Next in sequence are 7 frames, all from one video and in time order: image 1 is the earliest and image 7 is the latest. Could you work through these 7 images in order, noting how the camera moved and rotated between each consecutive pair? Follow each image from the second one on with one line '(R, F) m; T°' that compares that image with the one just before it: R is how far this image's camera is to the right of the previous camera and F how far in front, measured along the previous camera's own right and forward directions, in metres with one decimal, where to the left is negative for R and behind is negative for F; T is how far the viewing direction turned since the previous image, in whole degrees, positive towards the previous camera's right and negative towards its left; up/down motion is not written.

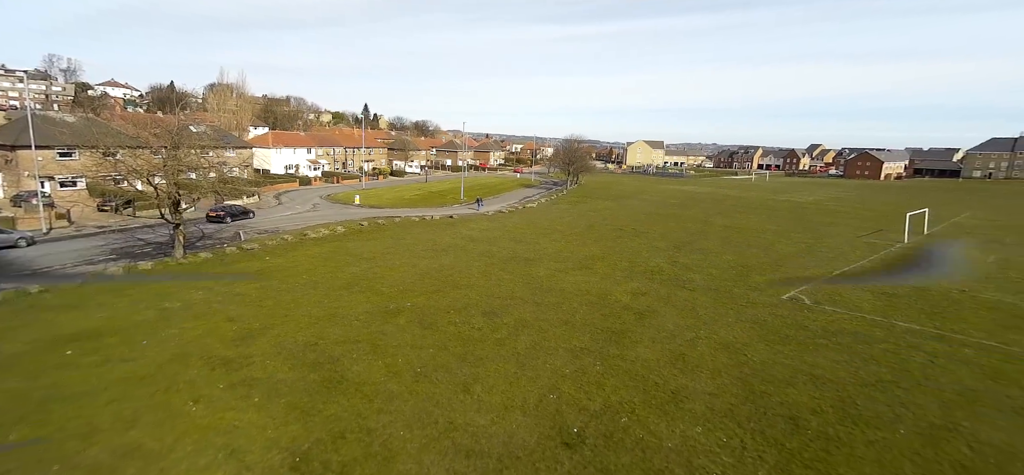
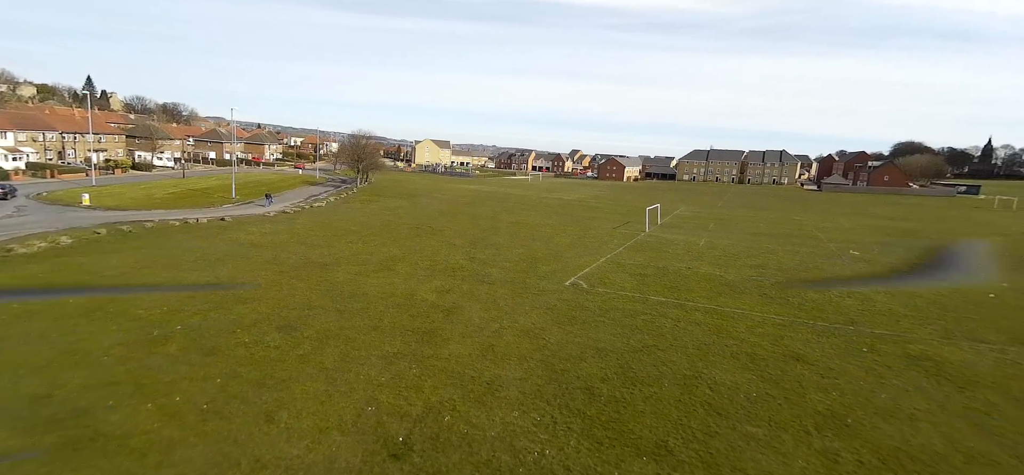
(-0.4, +0.2) m; +25°
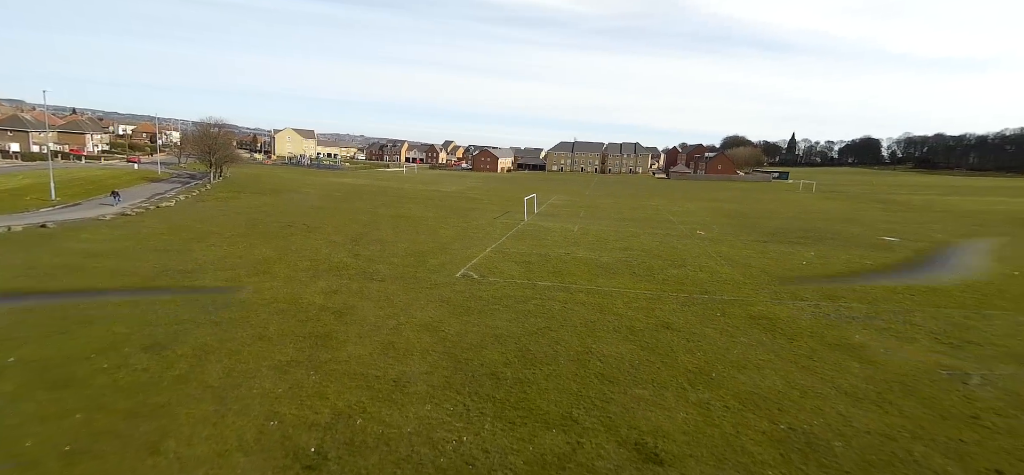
(-0.5, -0.1) m; +15°
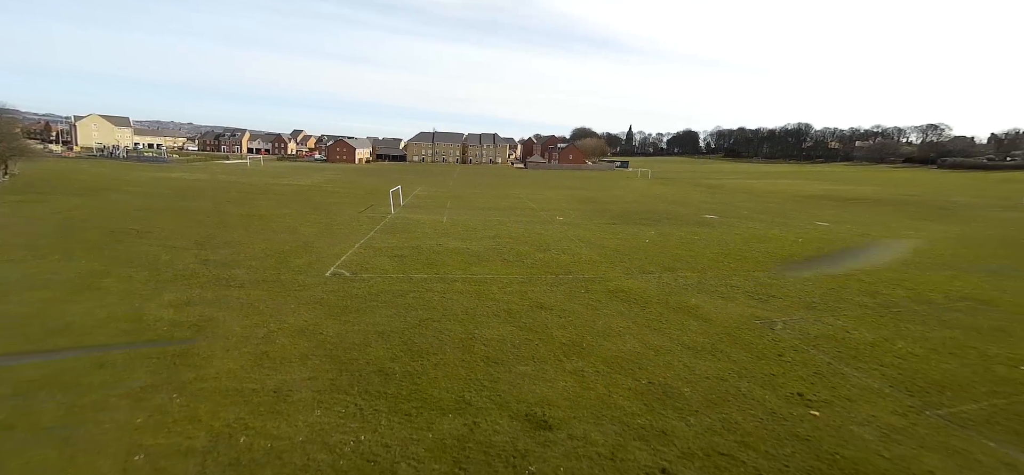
(-0.4, -0.2) m; +16°
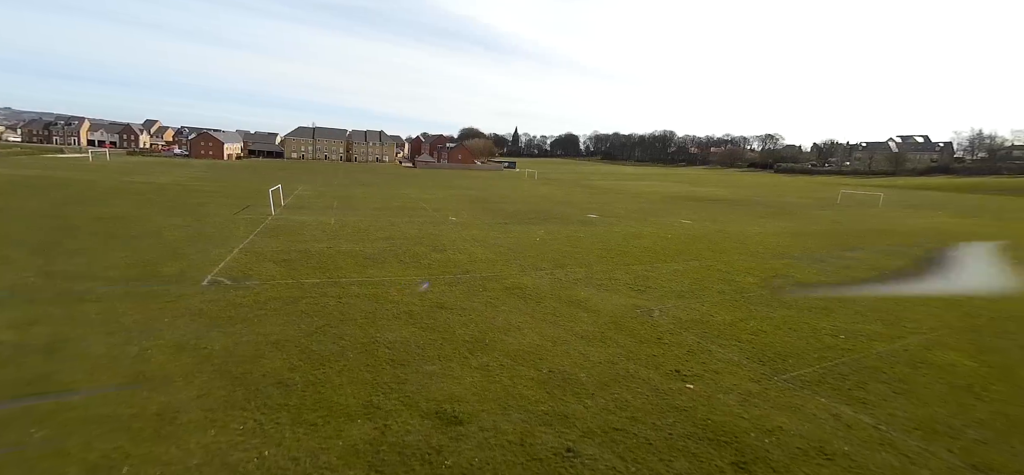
(-0.3, -0.2) m; +13°
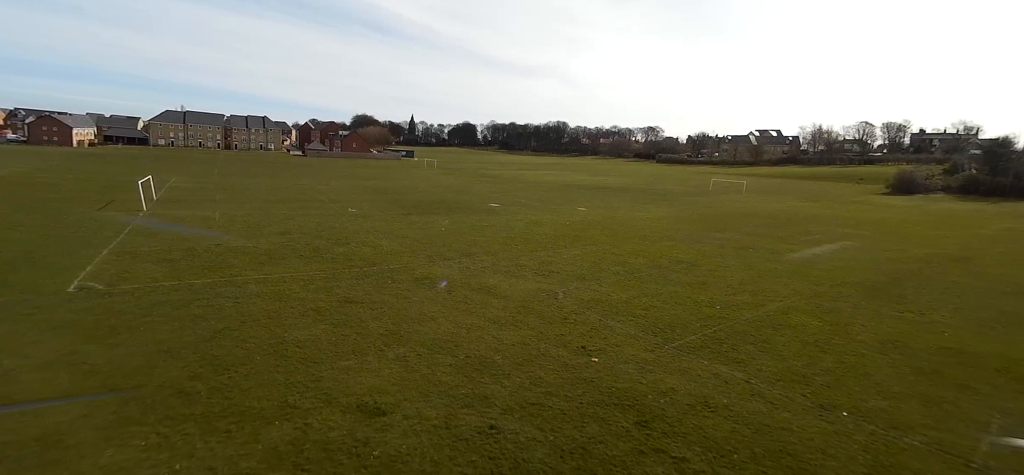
(-0.3, -0.3) m; +12°
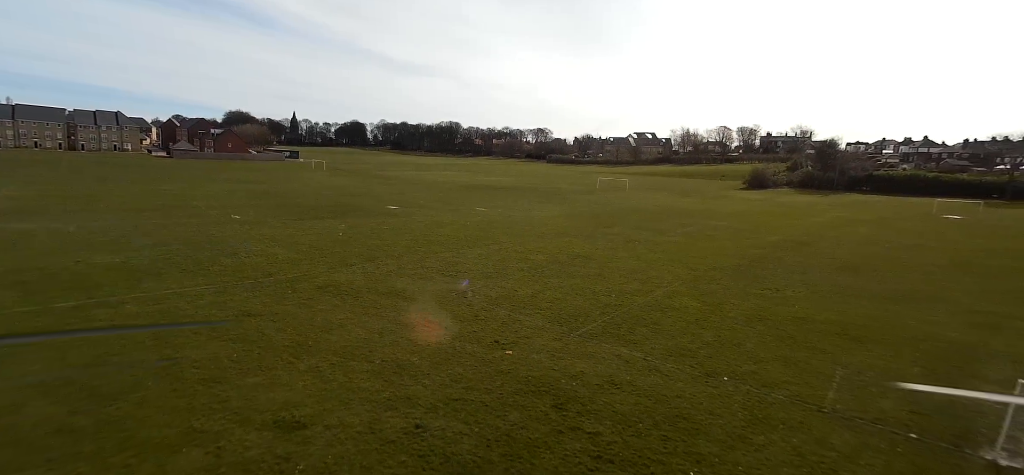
(-0.4, -0.3) m; +12°
